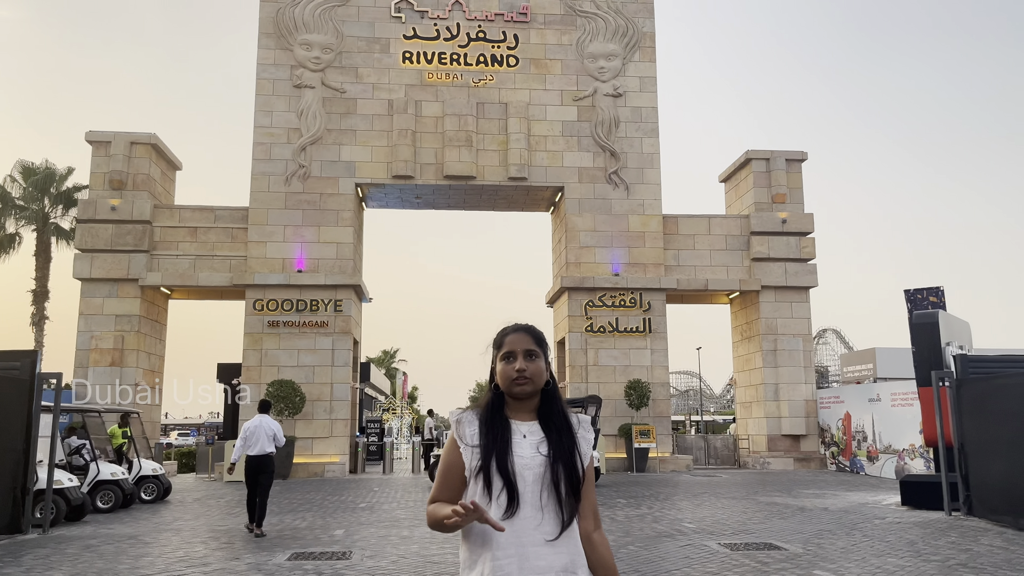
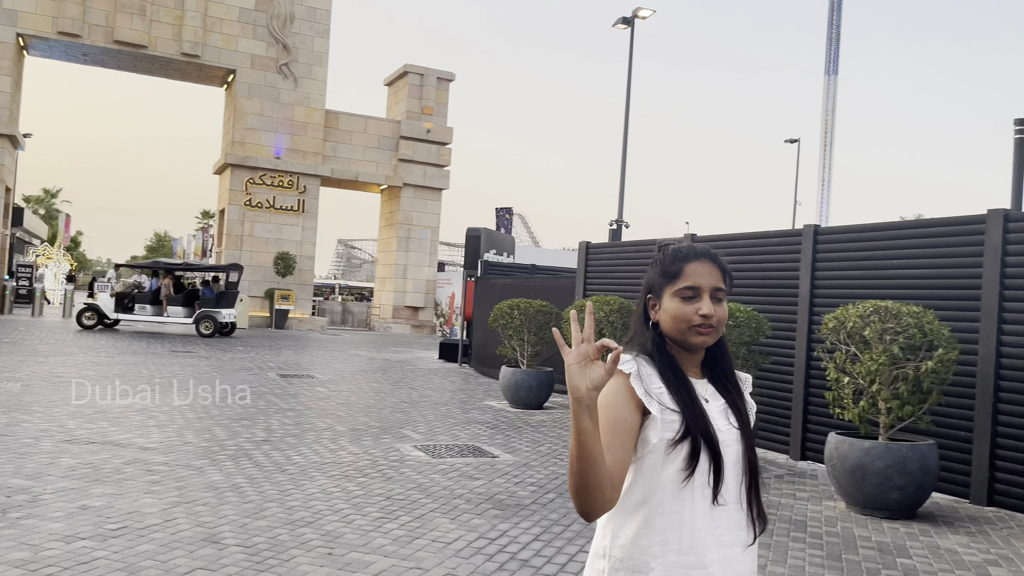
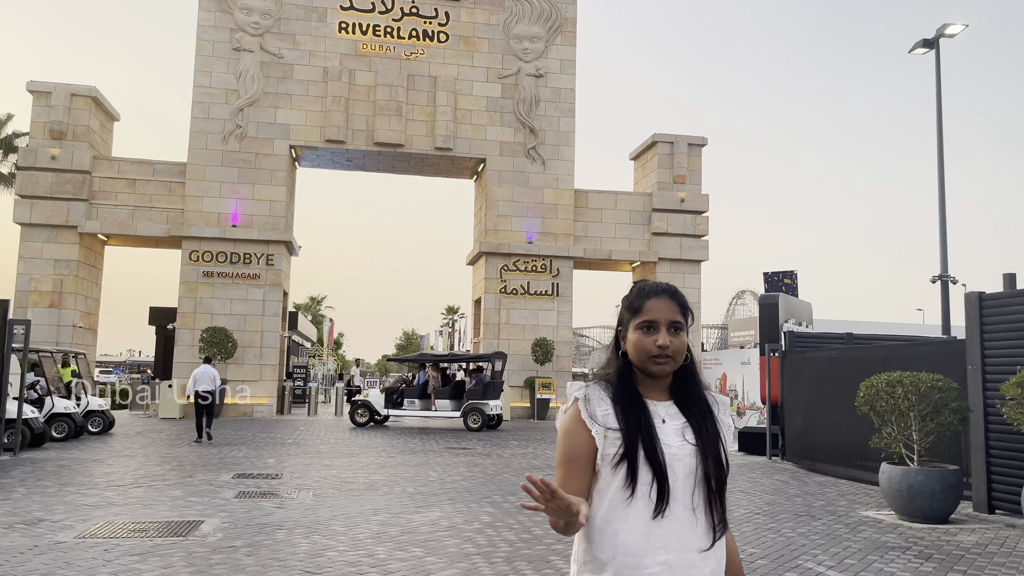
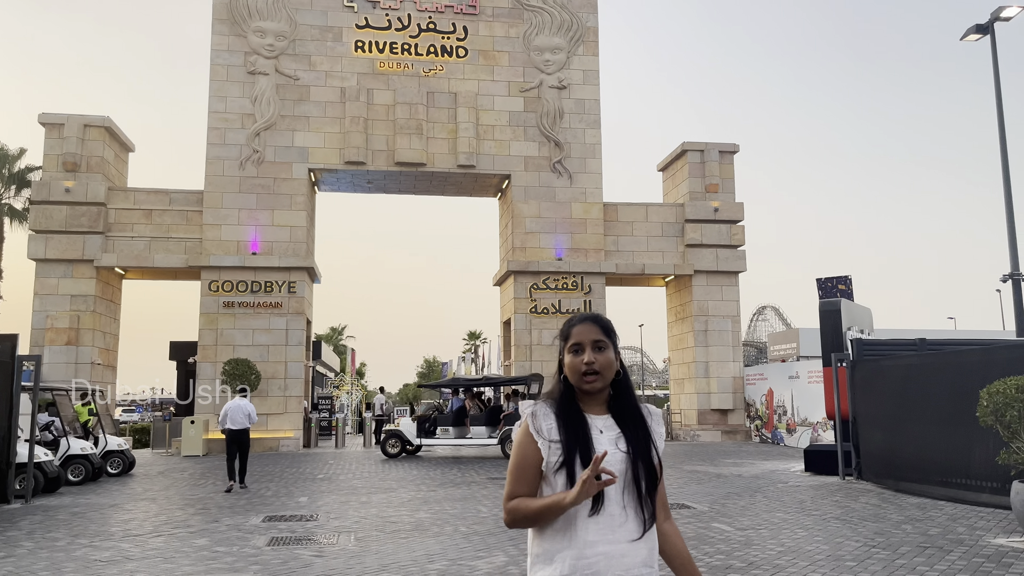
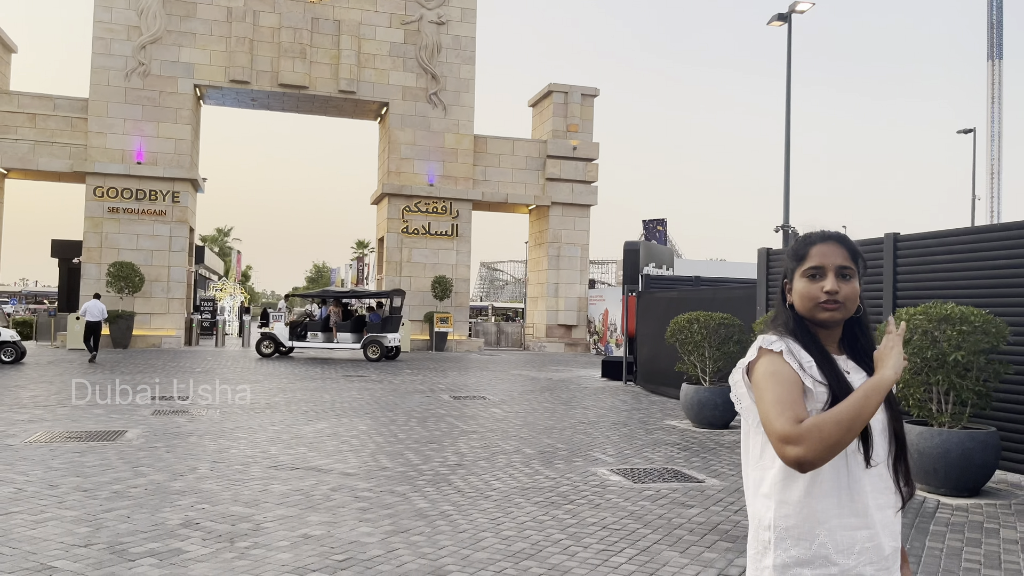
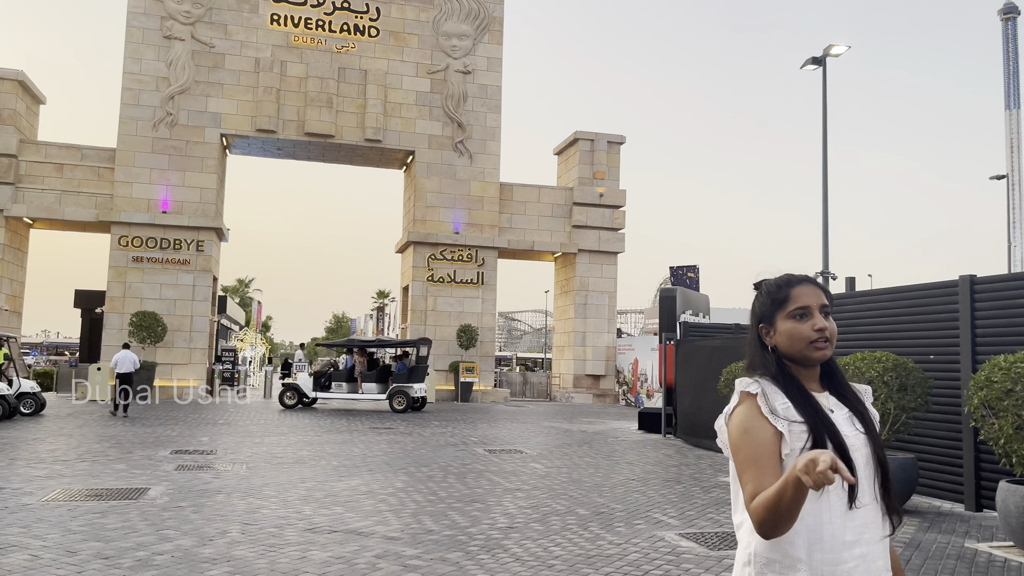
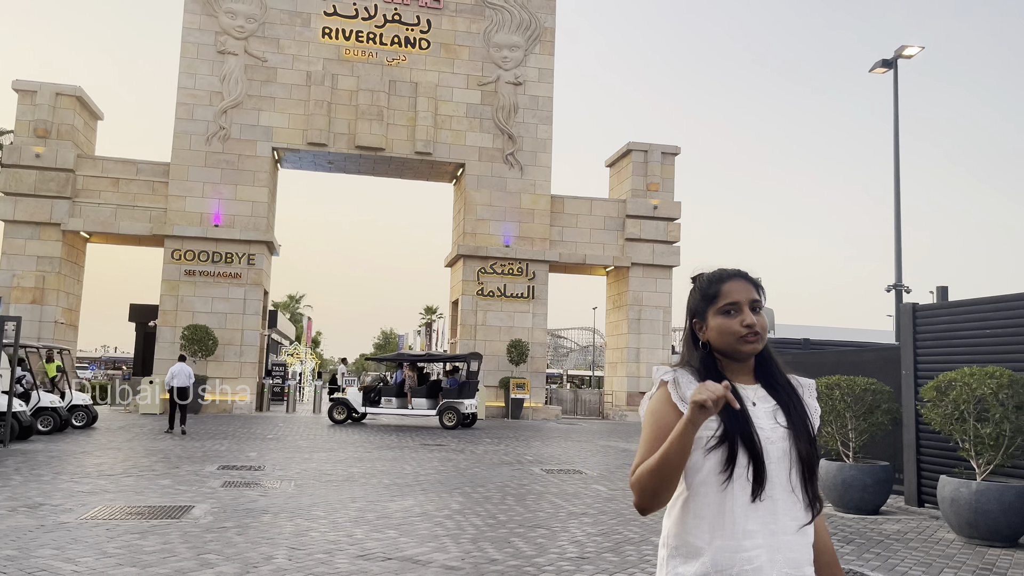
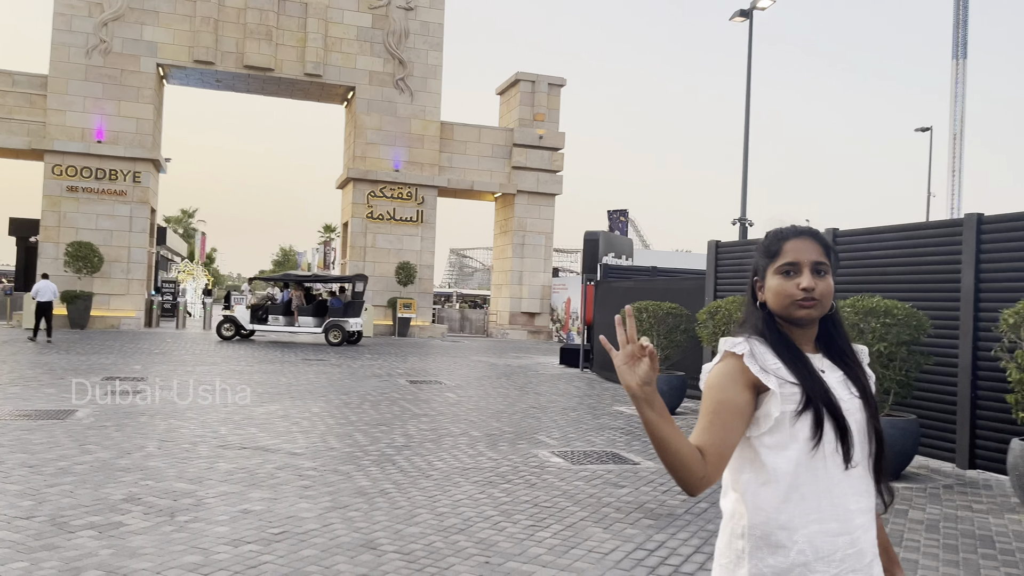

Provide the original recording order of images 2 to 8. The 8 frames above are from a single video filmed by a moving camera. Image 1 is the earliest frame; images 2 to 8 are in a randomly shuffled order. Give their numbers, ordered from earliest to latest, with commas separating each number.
4, 3, 7, 6, 5, 8, 2
